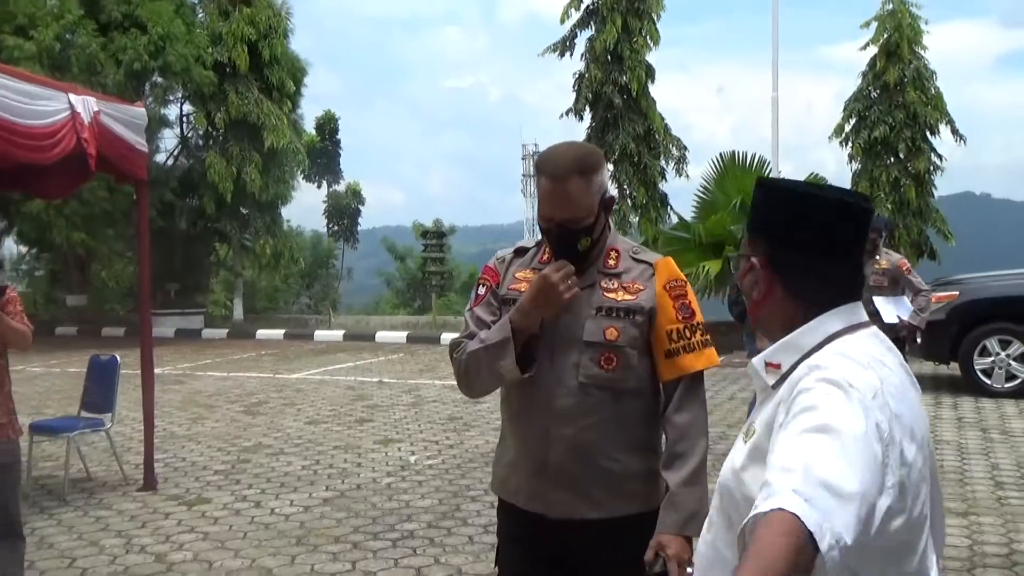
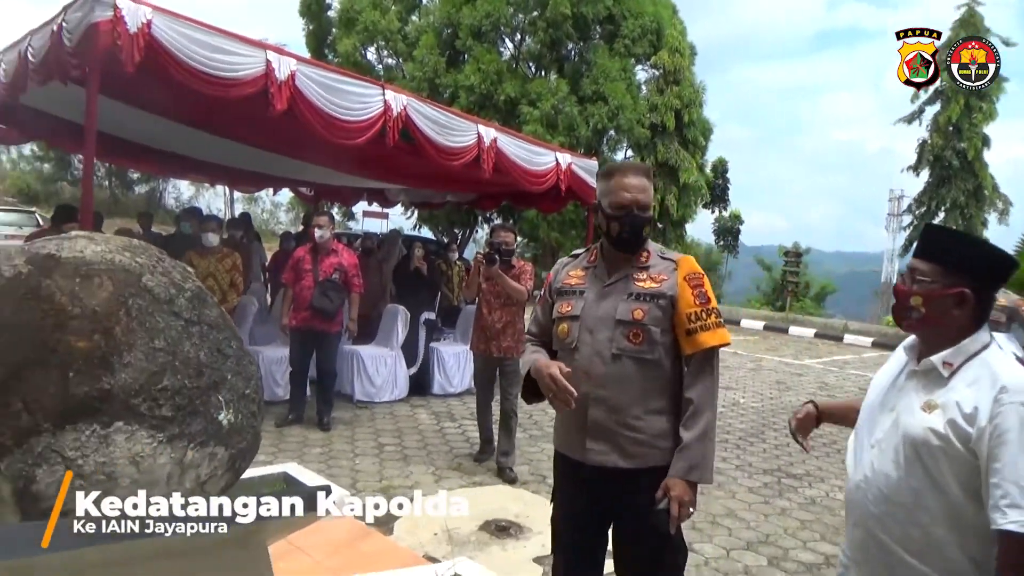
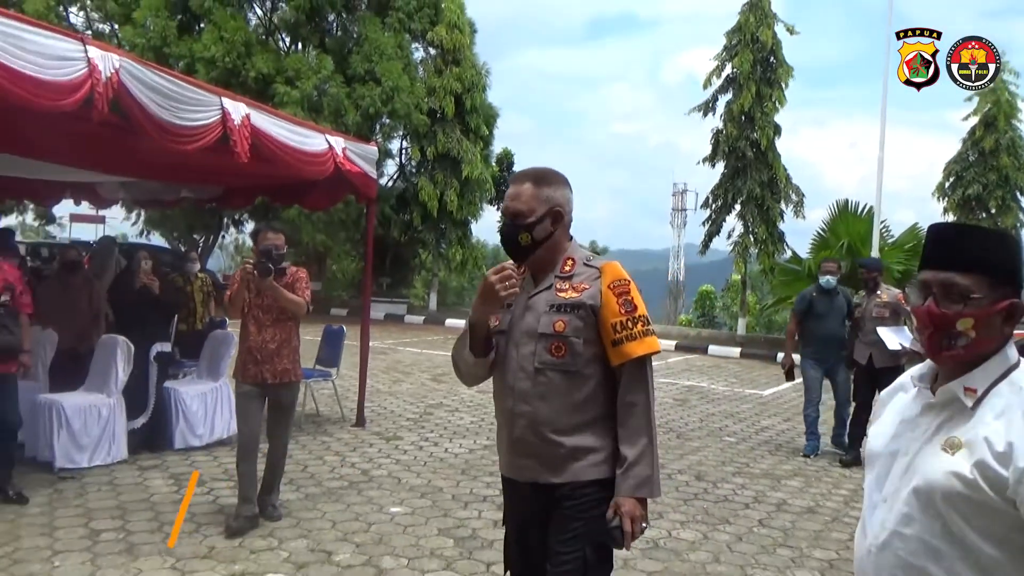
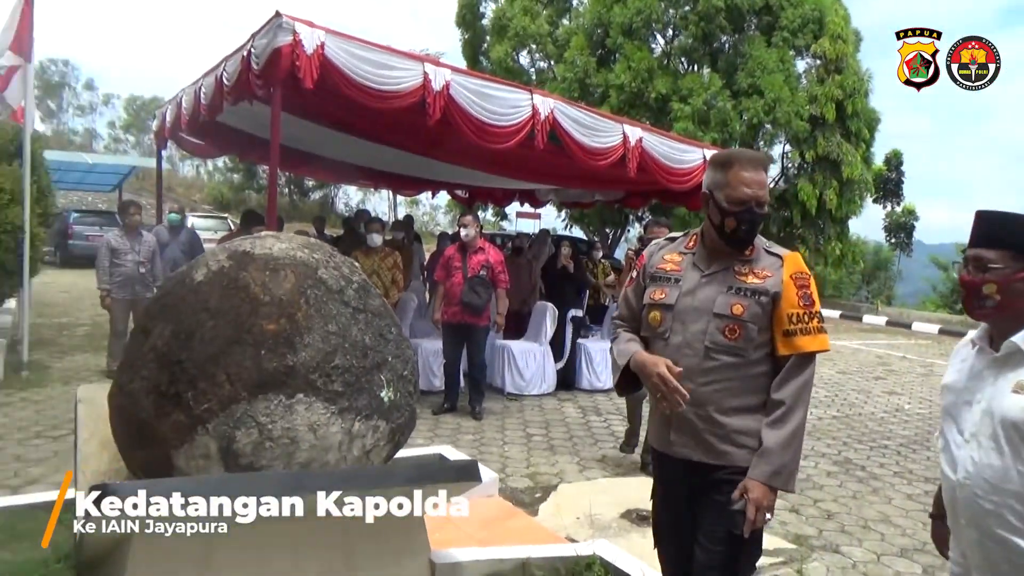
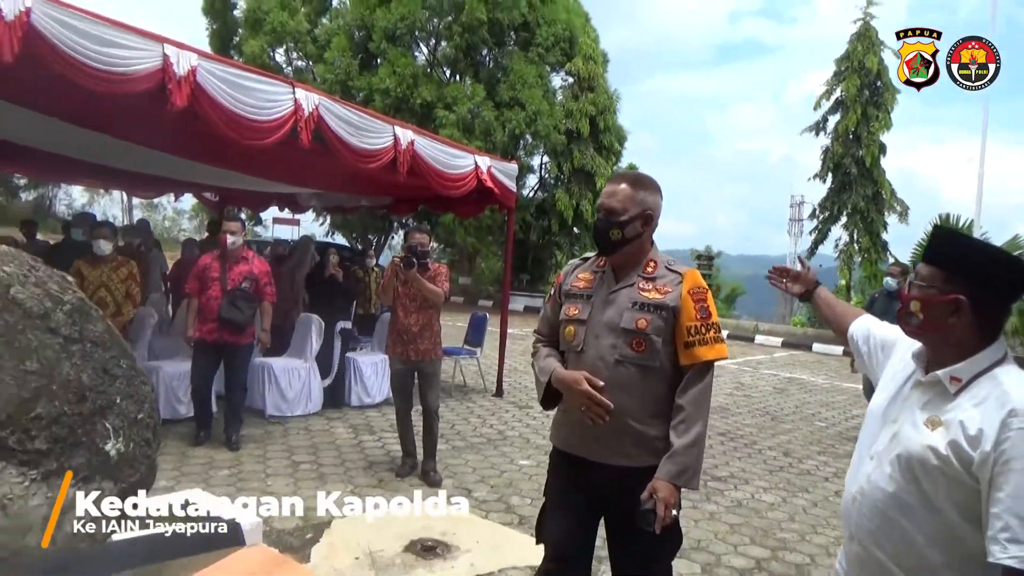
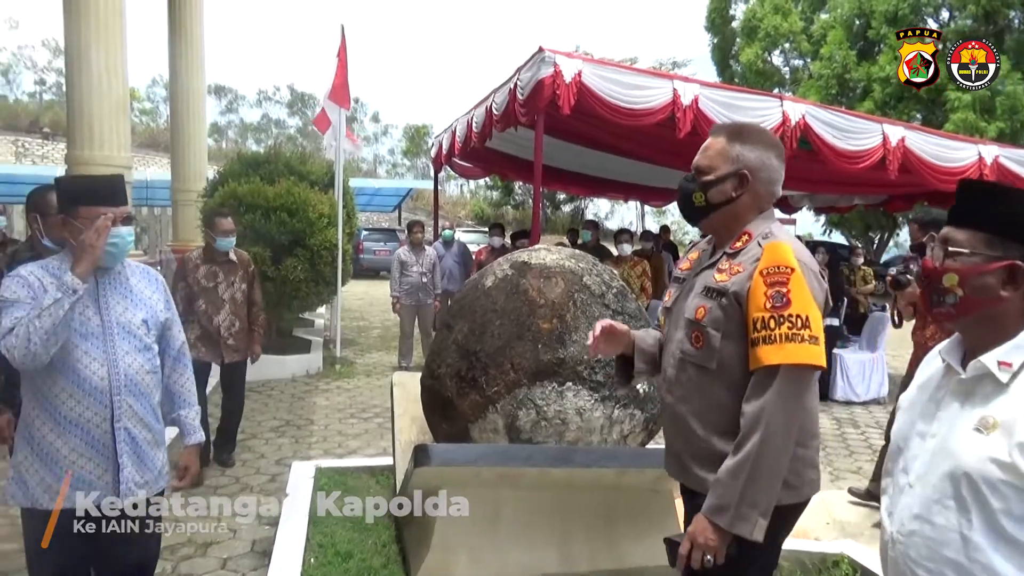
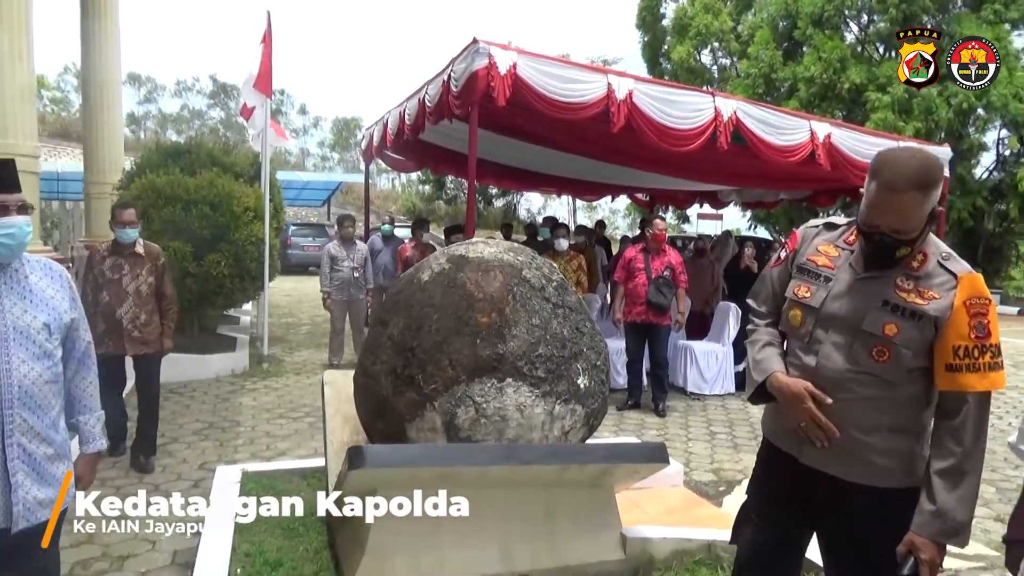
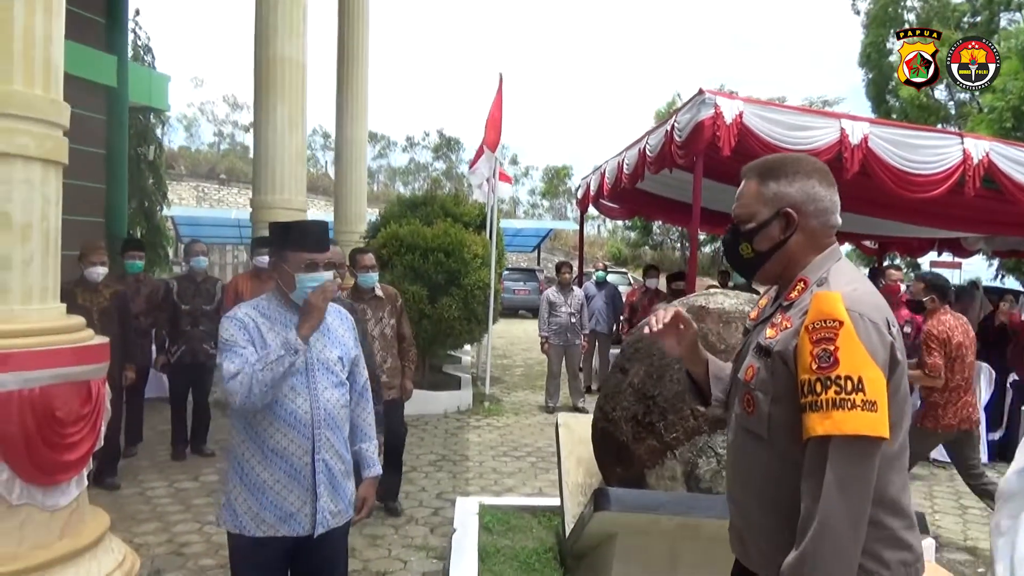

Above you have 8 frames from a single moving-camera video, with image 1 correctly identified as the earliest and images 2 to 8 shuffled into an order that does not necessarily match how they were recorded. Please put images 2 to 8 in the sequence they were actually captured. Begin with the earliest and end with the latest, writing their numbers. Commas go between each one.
3, 5, 2, 4, 7, 6, 8
